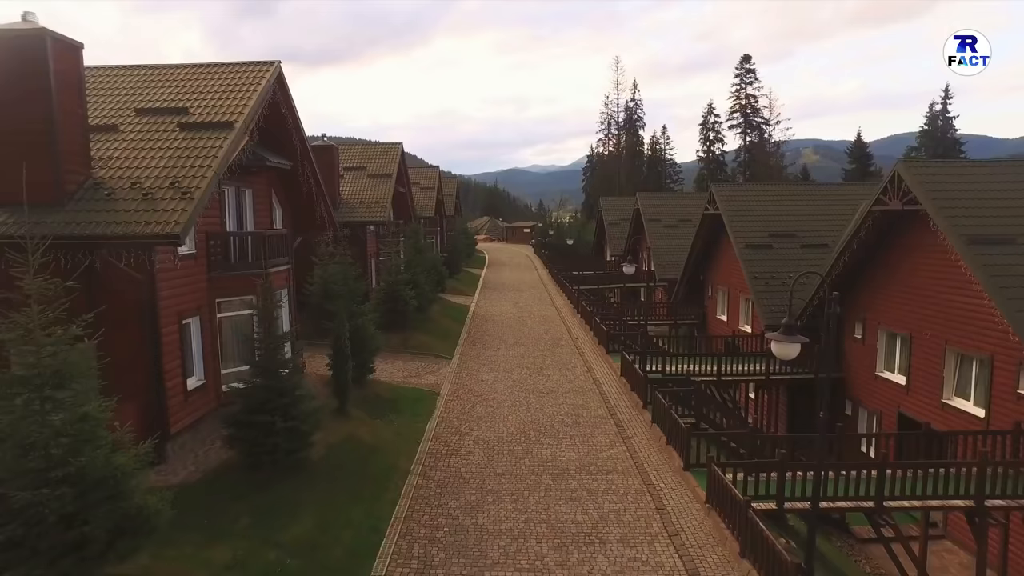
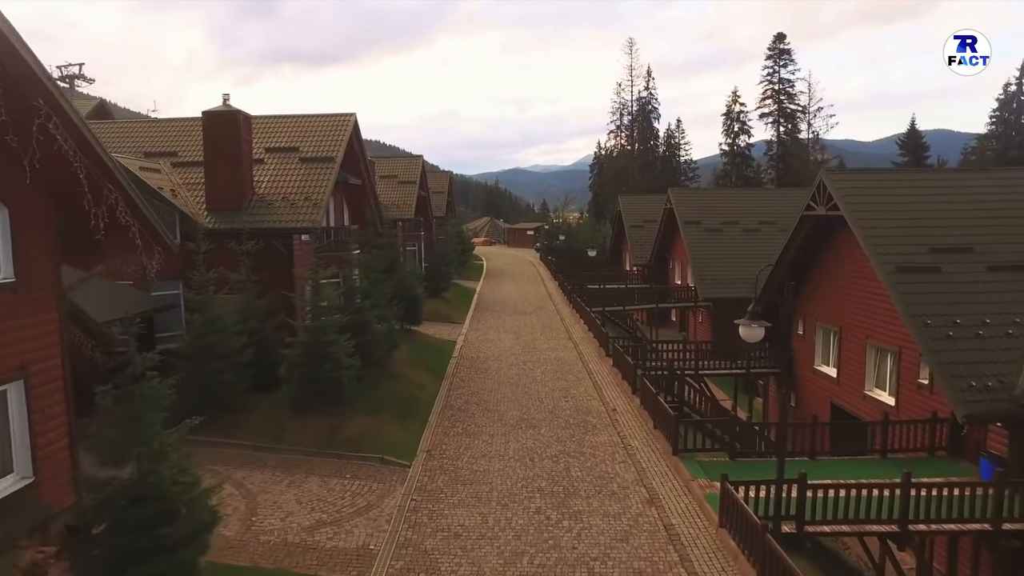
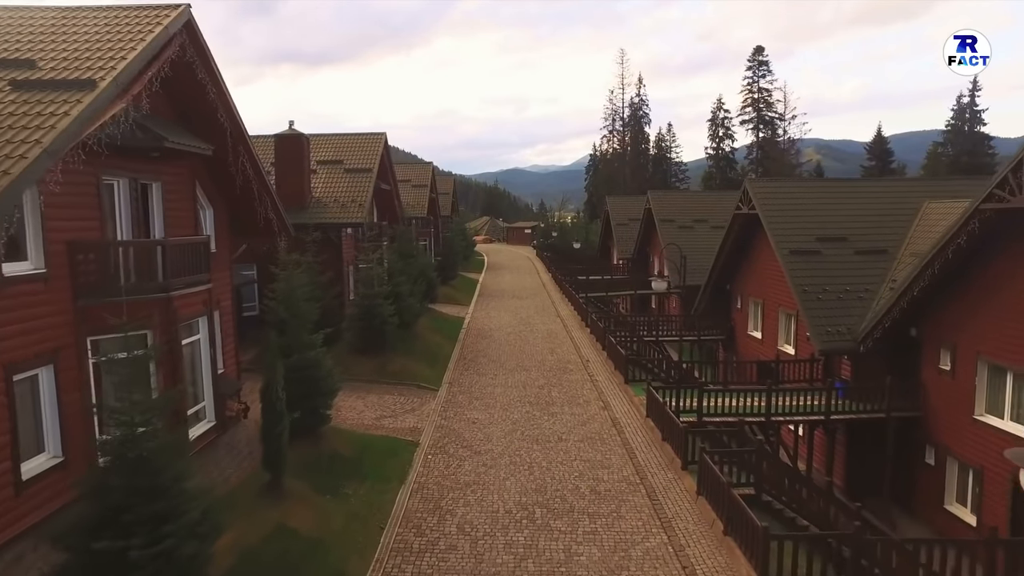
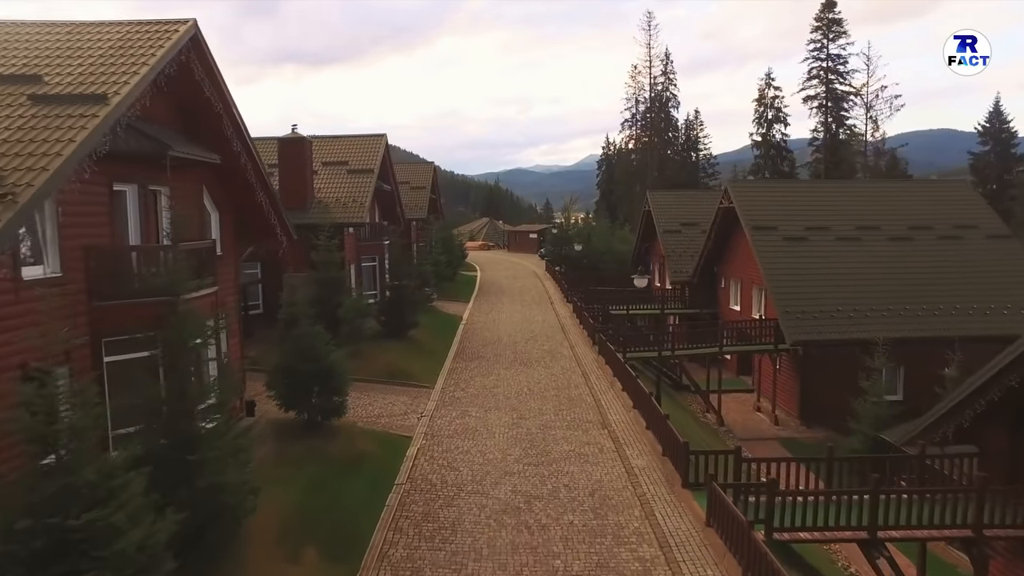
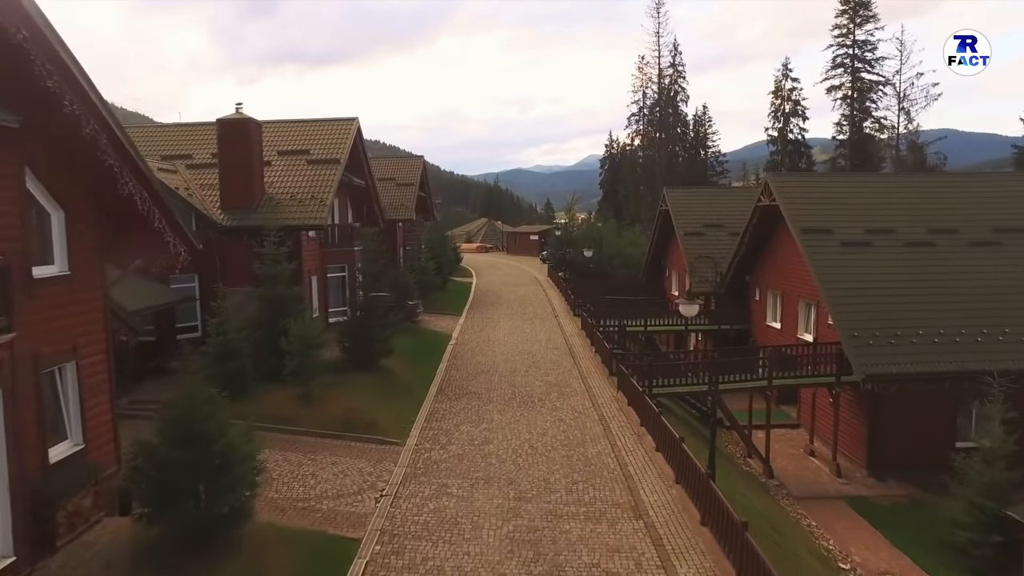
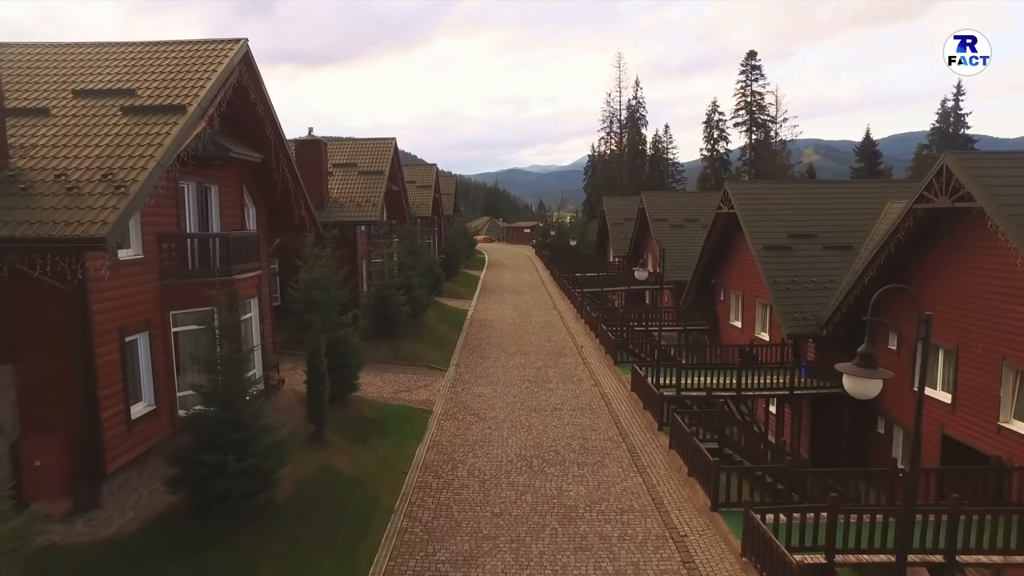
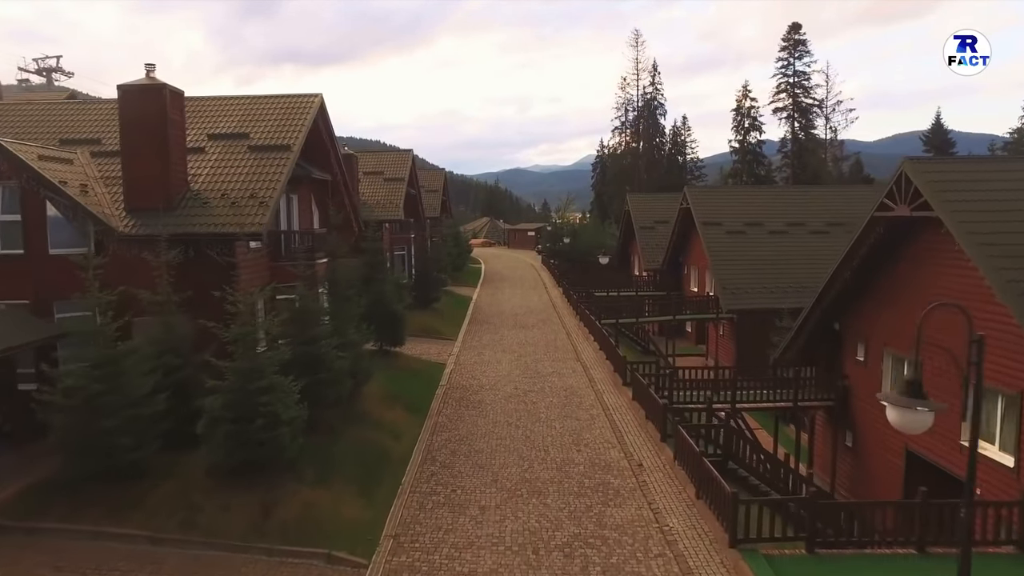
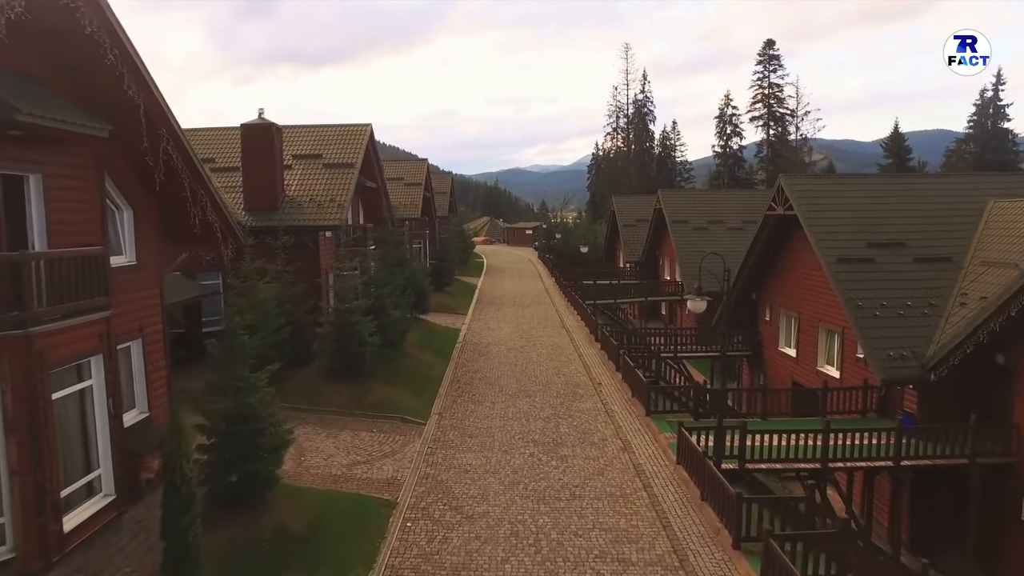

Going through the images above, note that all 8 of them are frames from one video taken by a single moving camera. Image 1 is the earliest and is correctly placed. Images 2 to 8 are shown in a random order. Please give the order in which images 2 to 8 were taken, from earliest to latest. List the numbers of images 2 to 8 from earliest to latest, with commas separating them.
6, 3, 8, 2, 7, 4, 5
